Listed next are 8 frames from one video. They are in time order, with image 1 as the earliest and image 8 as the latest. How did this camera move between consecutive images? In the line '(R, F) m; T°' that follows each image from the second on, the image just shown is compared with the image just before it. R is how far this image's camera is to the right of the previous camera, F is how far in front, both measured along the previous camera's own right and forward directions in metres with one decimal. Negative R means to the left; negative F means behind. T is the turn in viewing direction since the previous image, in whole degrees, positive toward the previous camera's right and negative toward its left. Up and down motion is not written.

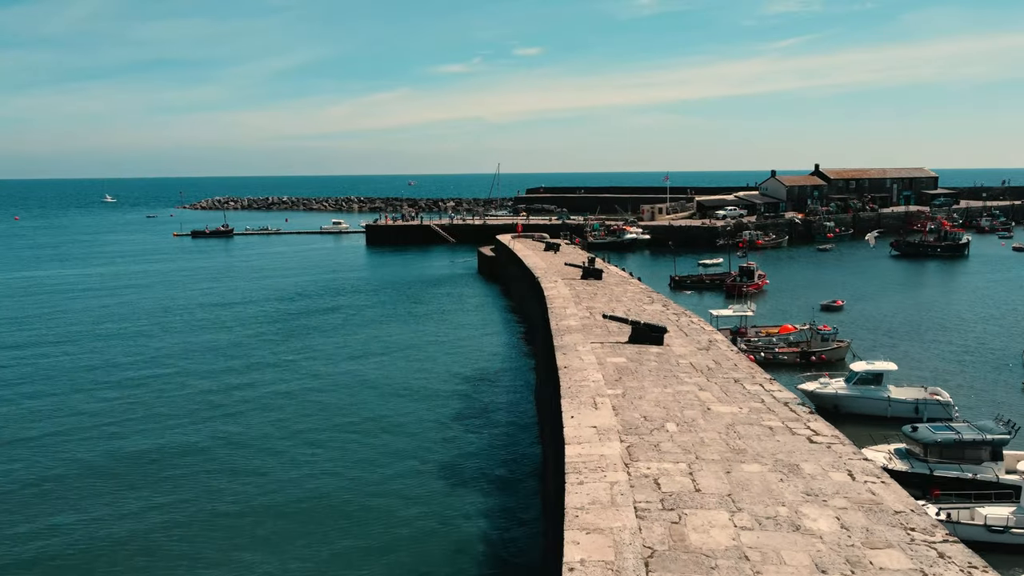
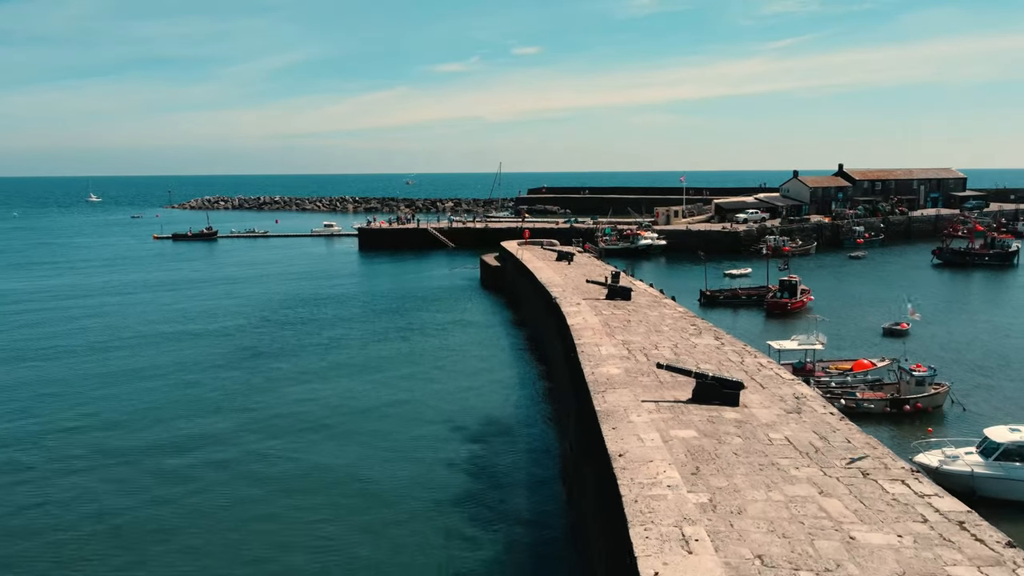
(-0.8, +5.7) m; 0°
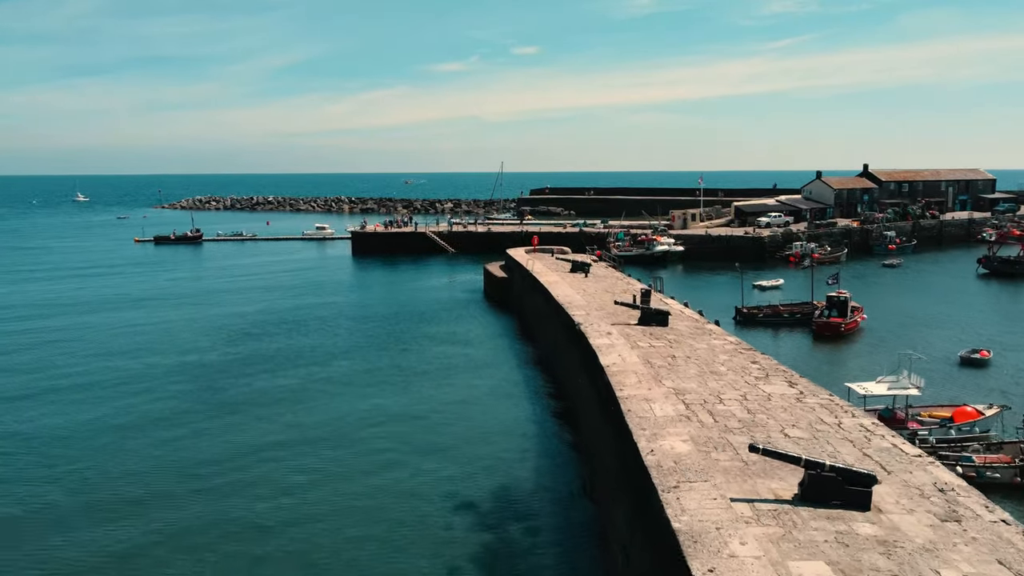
(-0.7, +5.0) m; 0°
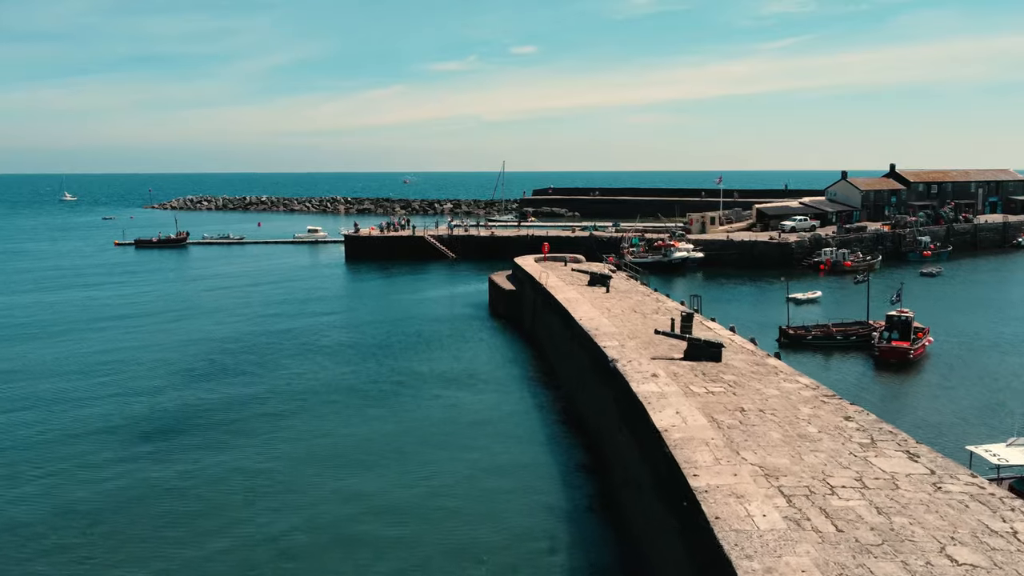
(-0.7, +4.7) m; 0°
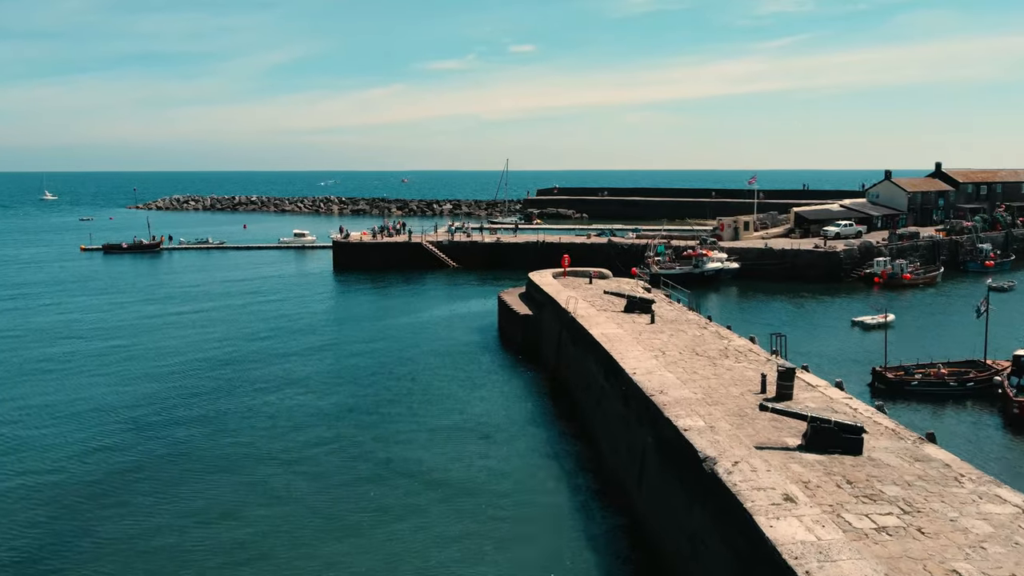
(-0.9, +6.9) m; 0°
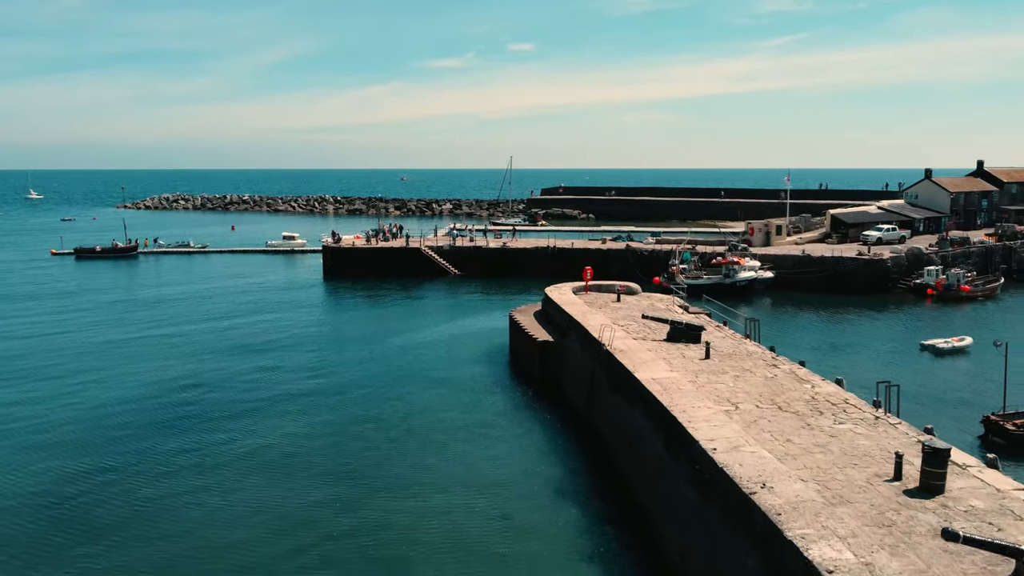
(-0.8, +5.2) m; 0°
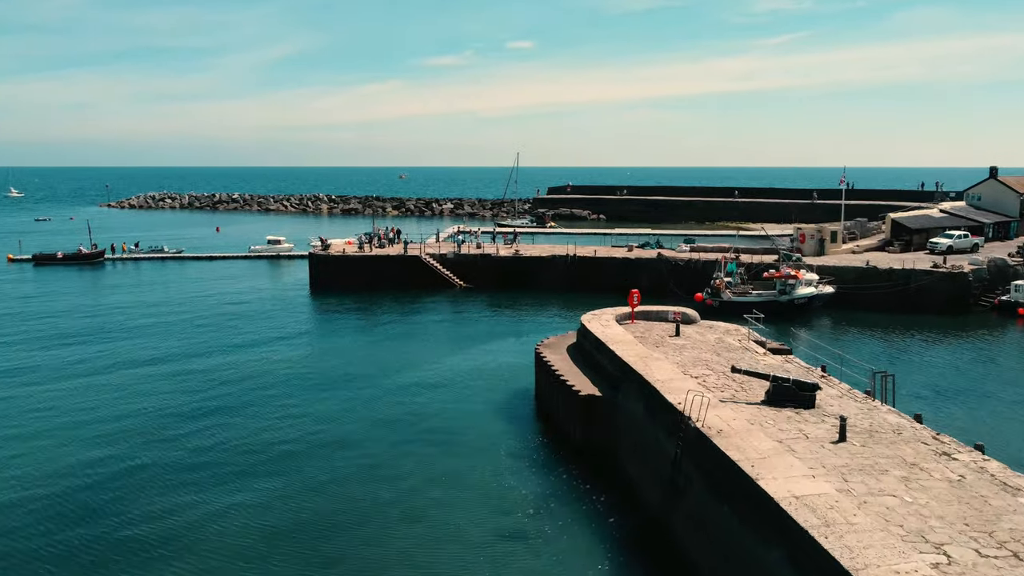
(-1.2, +6.6) m; 0°
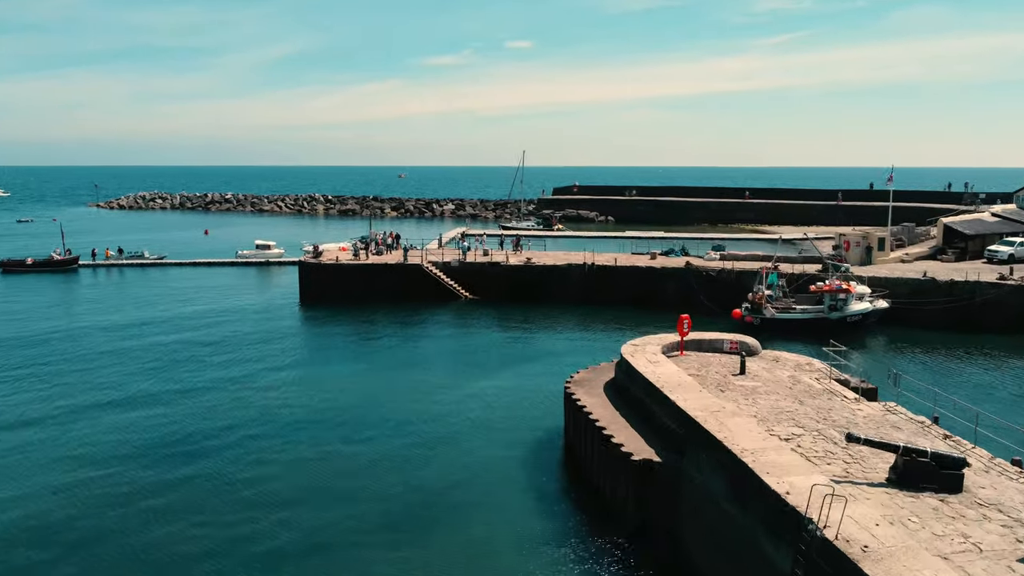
(-0.9, +4.3) m; 0°
